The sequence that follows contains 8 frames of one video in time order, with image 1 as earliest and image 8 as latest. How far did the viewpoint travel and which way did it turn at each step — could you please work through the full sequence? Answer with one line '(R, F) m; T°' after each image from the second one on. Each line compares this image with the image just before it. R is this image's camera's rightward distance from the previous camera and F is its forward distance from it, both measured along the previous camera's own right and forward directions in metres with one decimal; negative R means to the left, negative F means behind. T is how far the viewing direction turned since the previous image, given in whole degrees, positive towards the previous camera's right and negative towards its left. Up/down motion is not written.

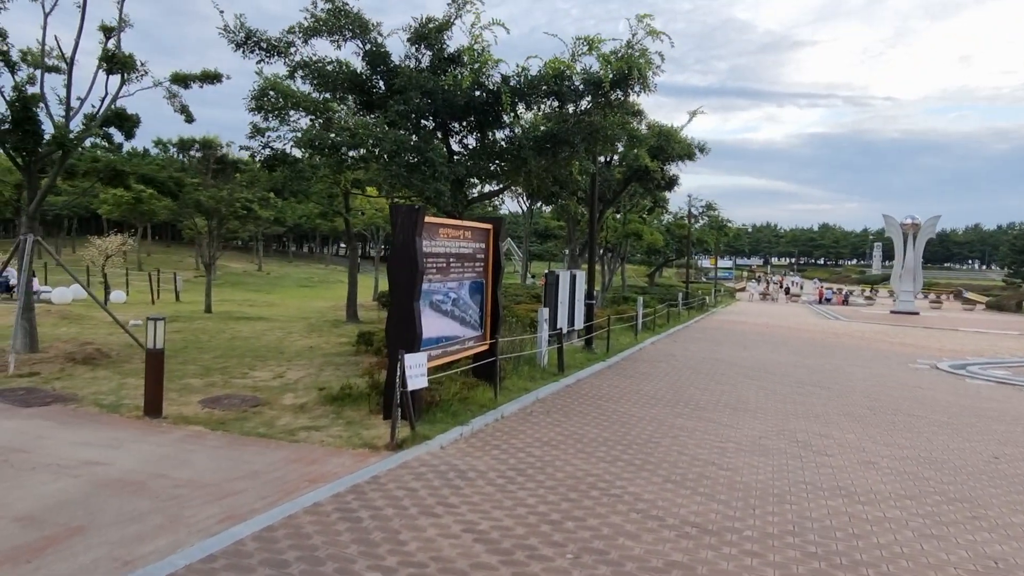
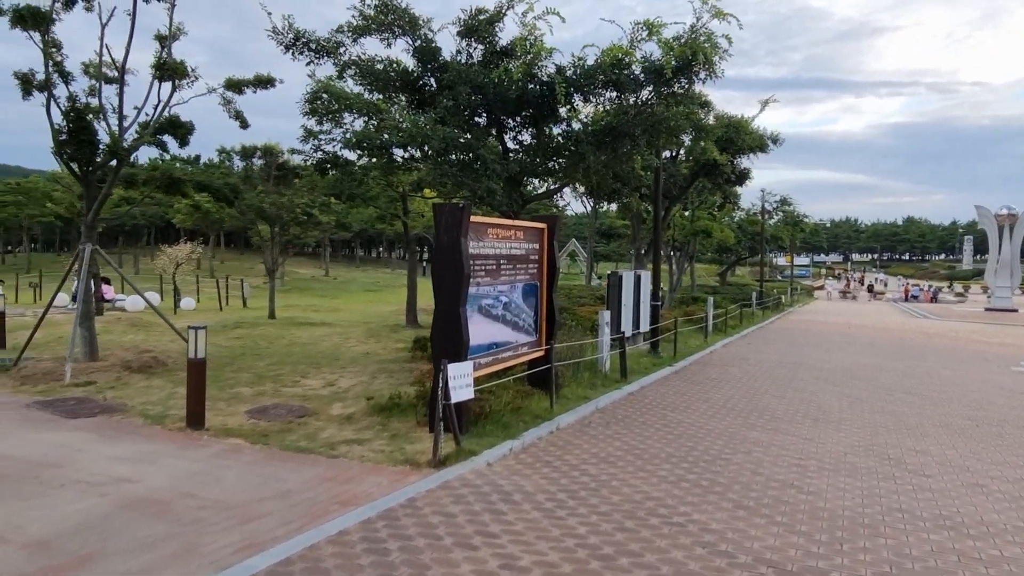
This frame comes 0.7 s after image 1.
(+0.2, +0.5) m; -5°
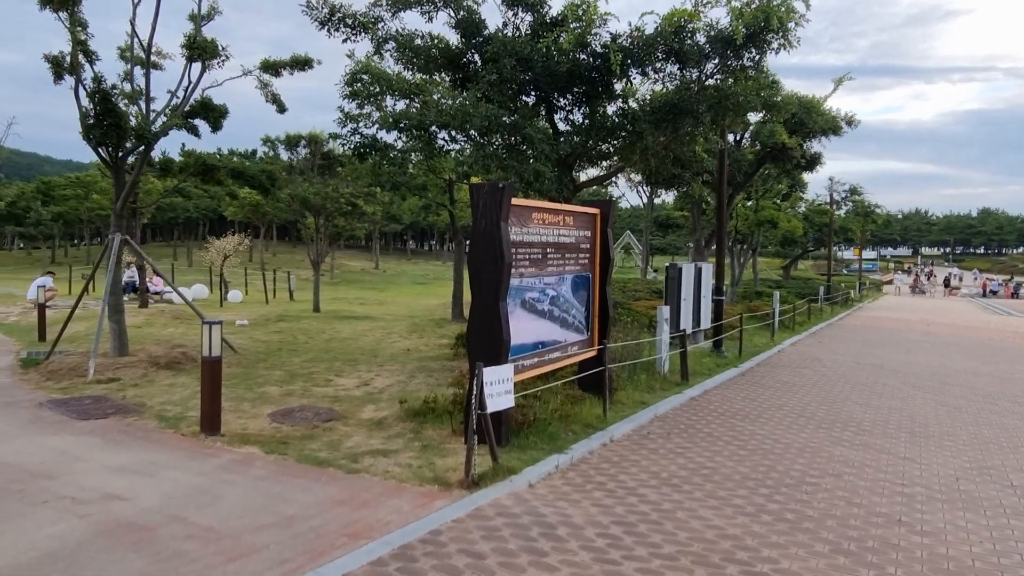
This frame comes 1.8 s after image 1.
(+0.1, +0.9) m; -4°
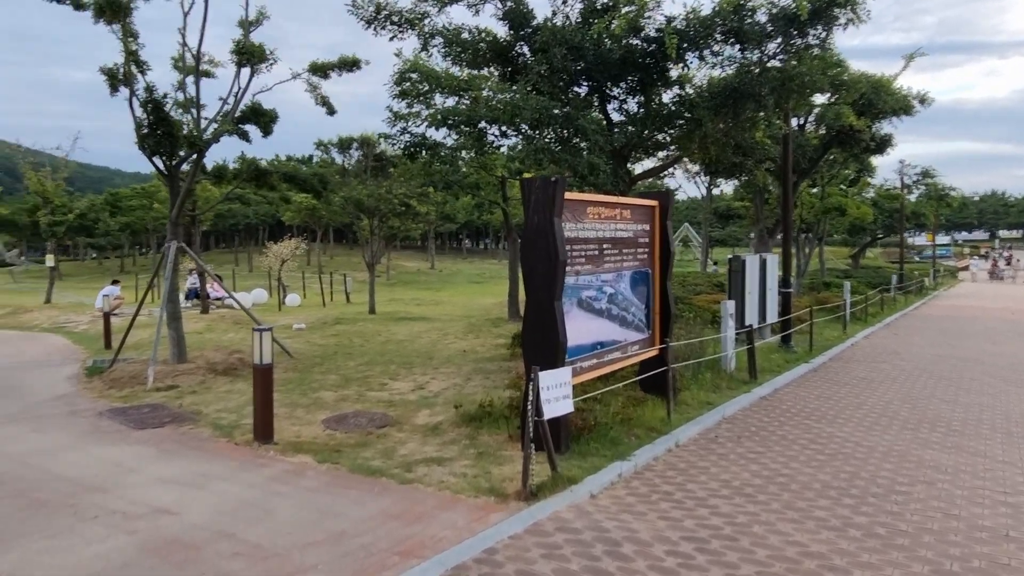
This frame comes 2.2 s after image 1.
(0.0, +0.3) m; -4°
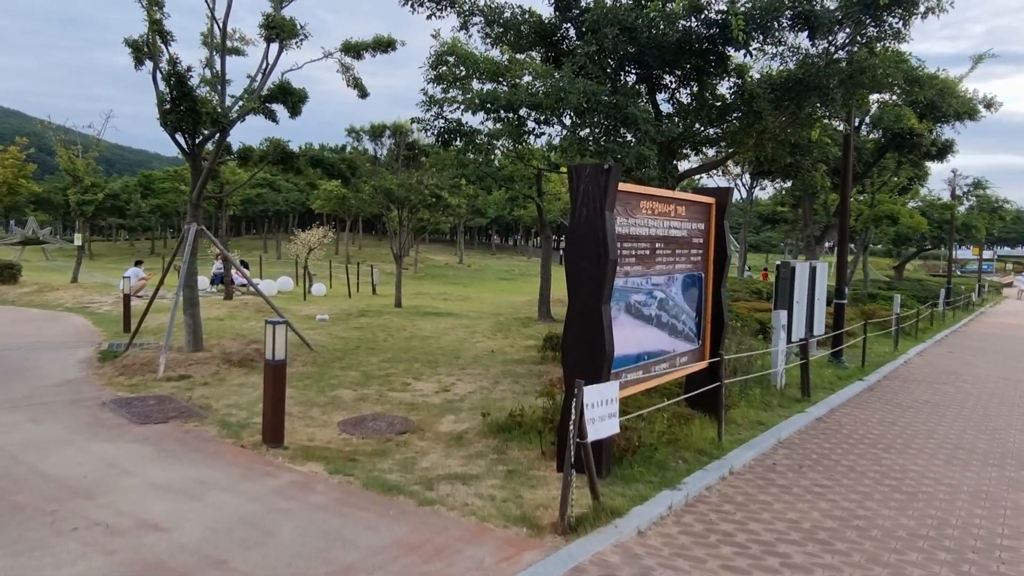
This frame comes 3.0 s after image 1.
(-0.1, +0.6) m; -2°
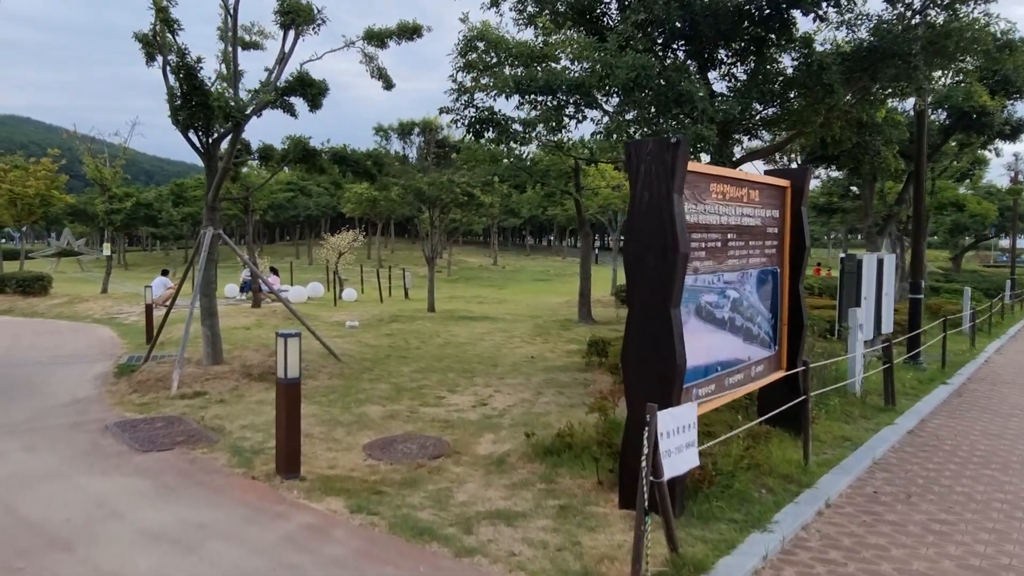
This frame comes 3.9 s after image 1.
(-0.1, +0.8) m; -3°
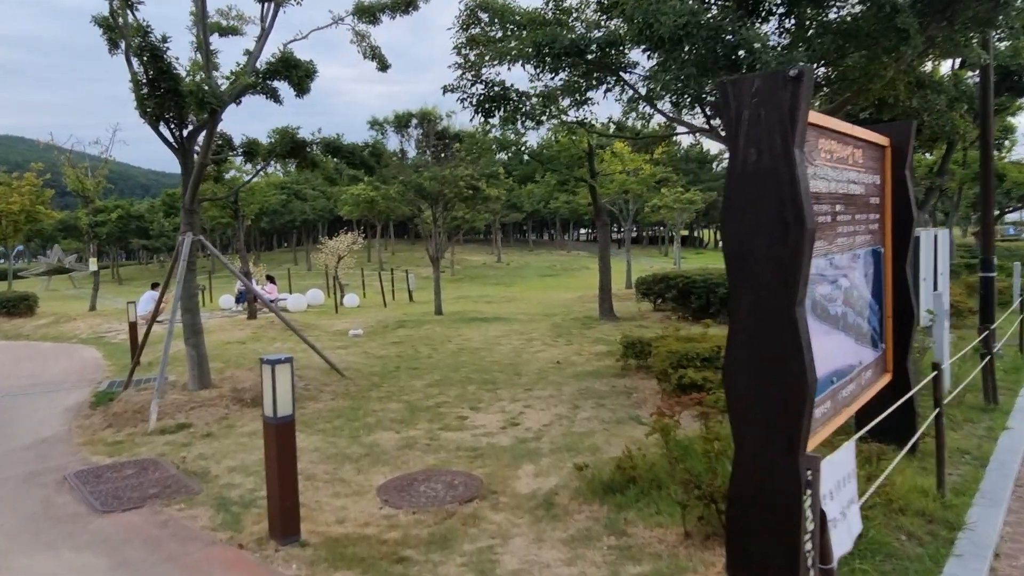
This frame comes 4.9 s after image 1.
(-0.2, +1.1) m; 0°
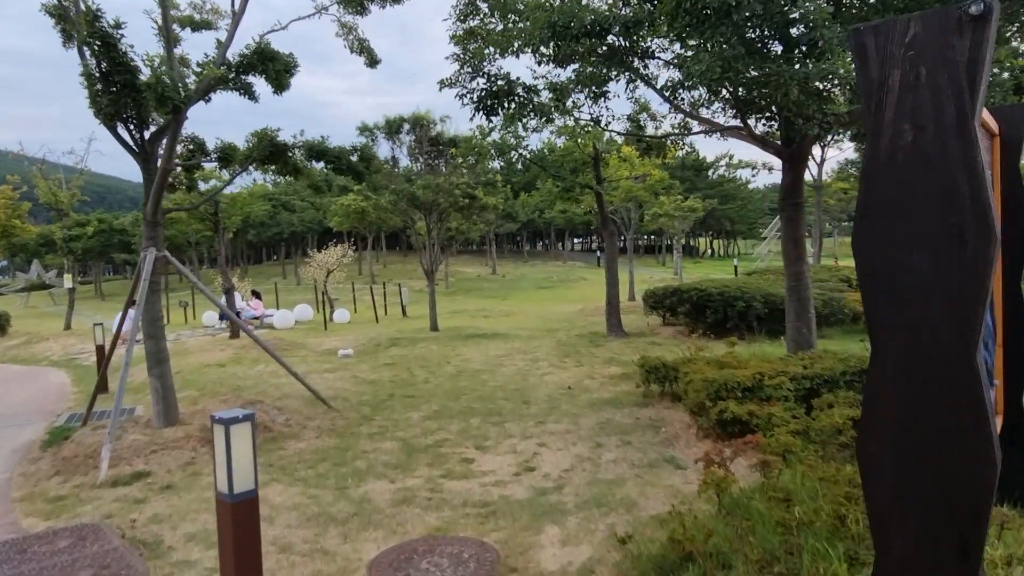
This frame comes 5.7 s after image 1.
(-0.2, +0.9) m; +1°
